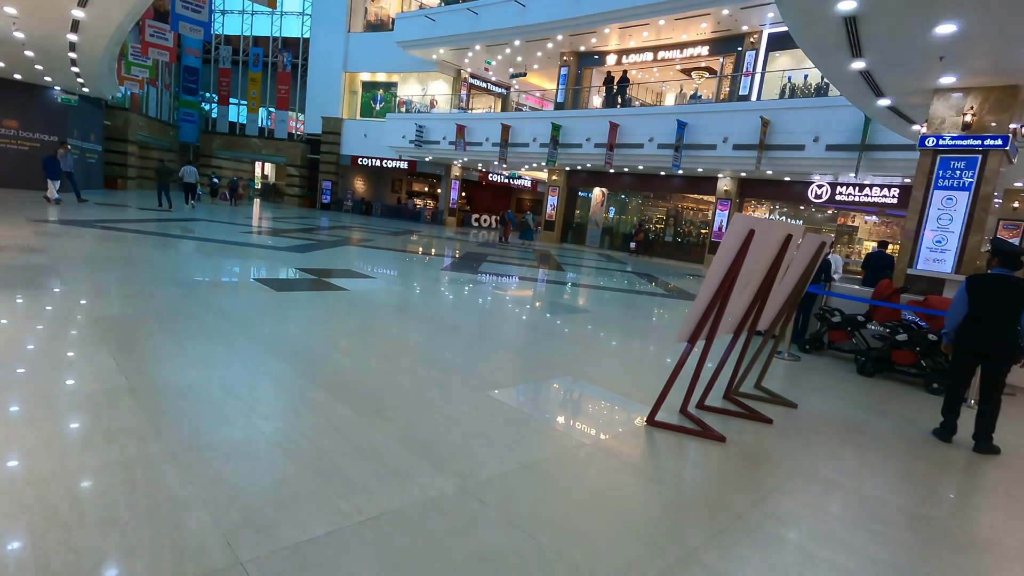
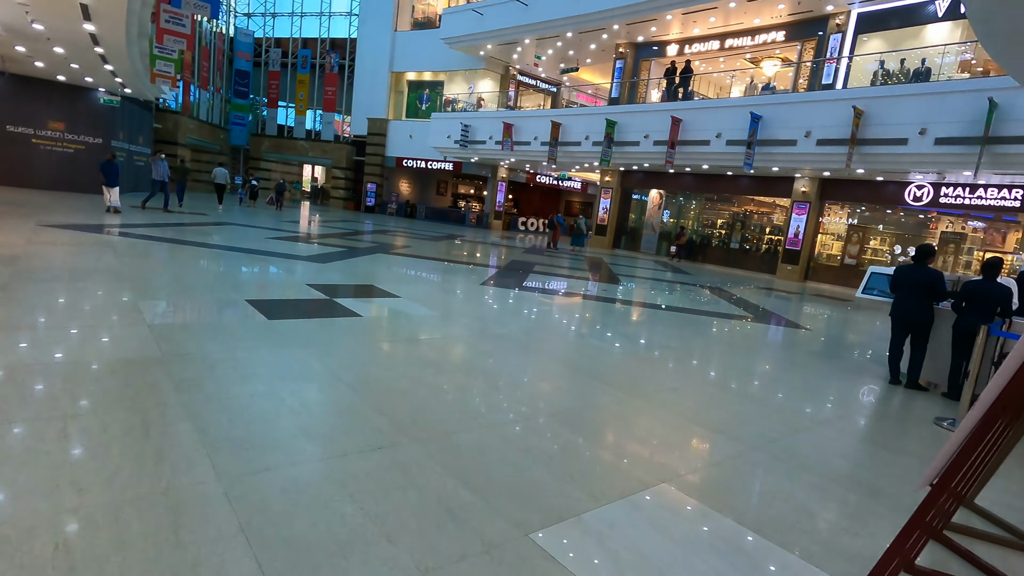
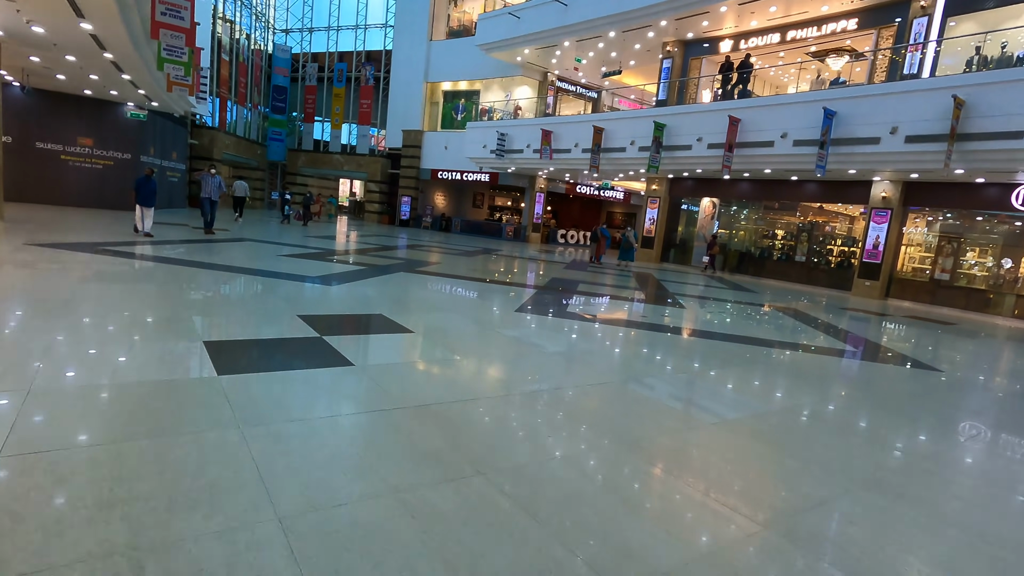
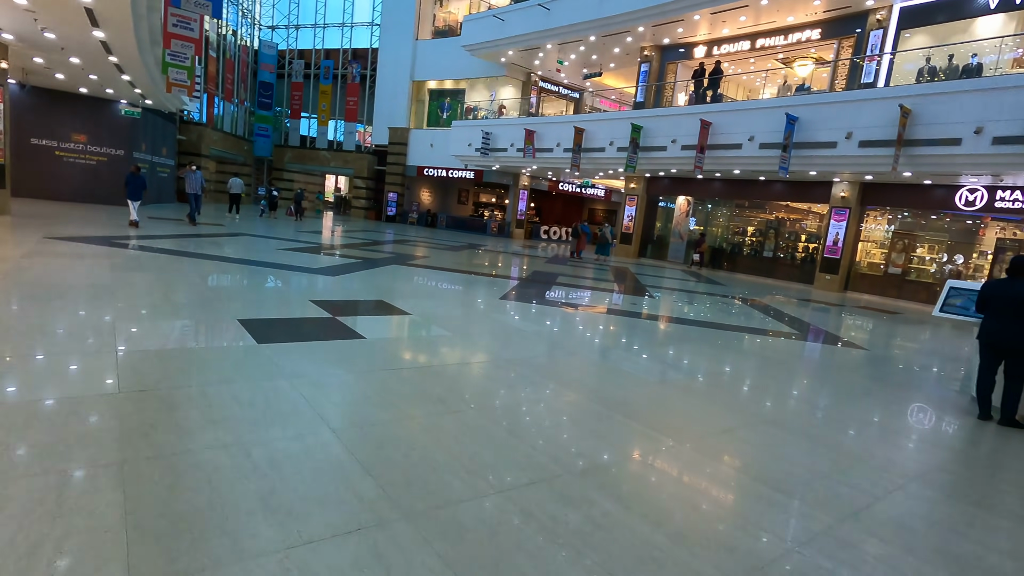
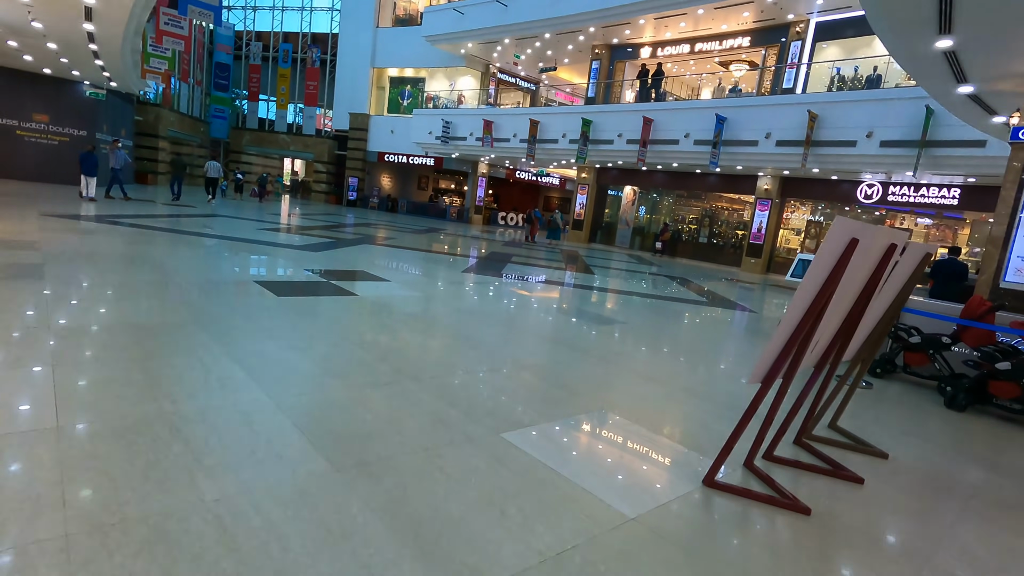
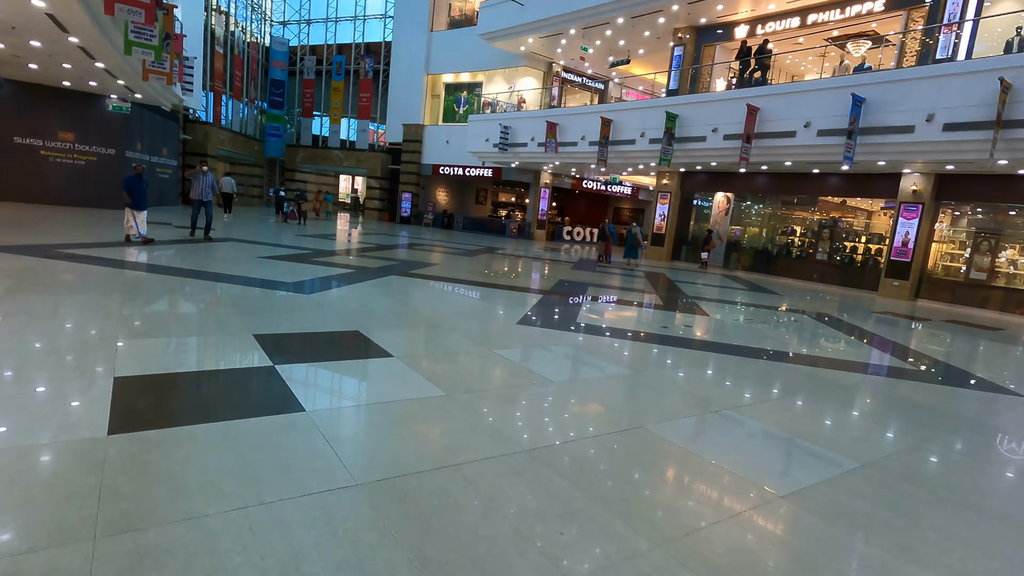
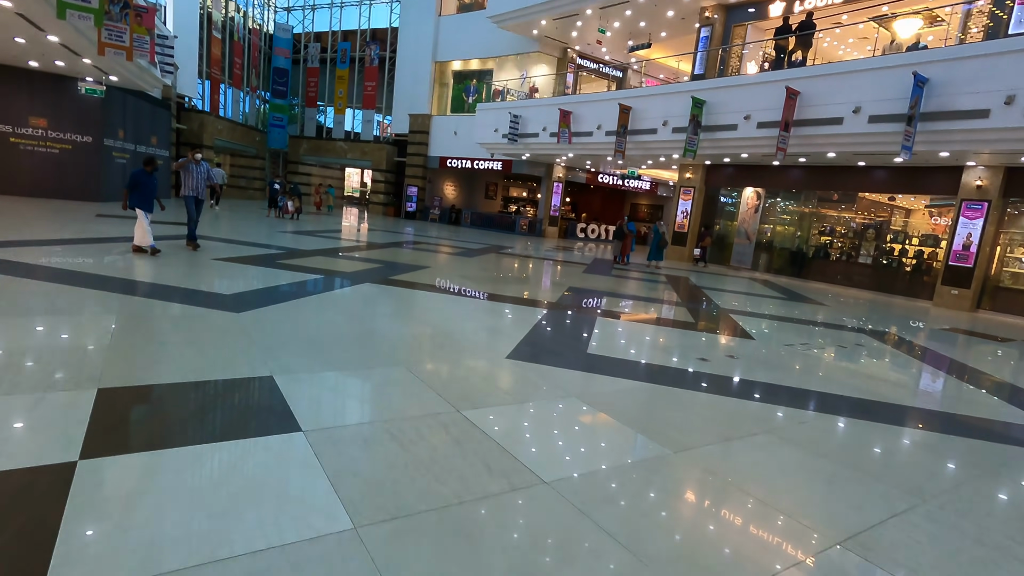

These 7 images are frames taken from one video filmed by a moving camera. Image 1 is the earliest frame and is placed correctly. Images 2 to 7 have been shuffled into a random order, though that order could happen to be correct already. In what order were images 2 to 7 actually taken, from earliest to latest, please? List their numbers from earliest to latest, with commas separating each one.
5, 2, 4, 3, 6, 7
